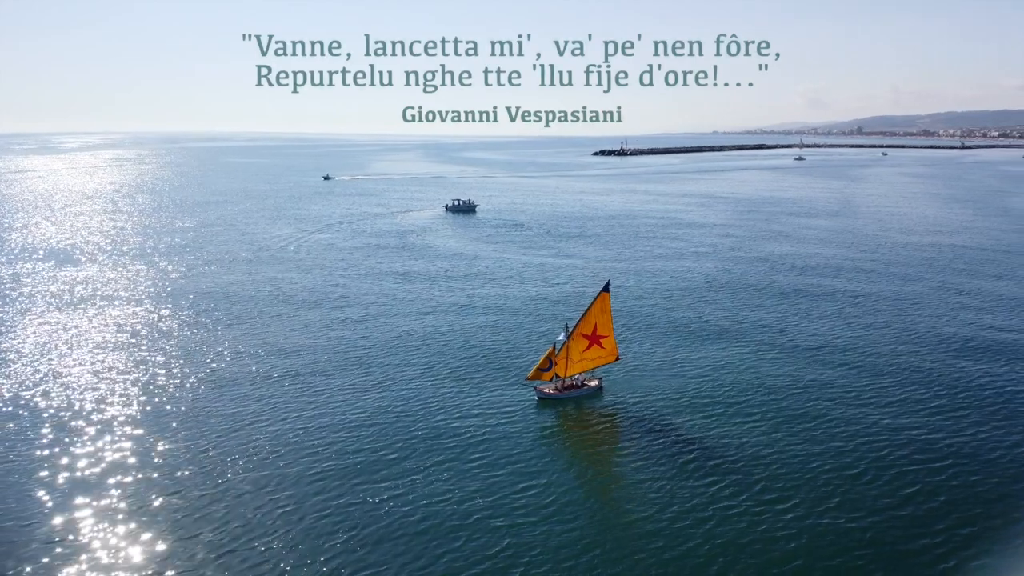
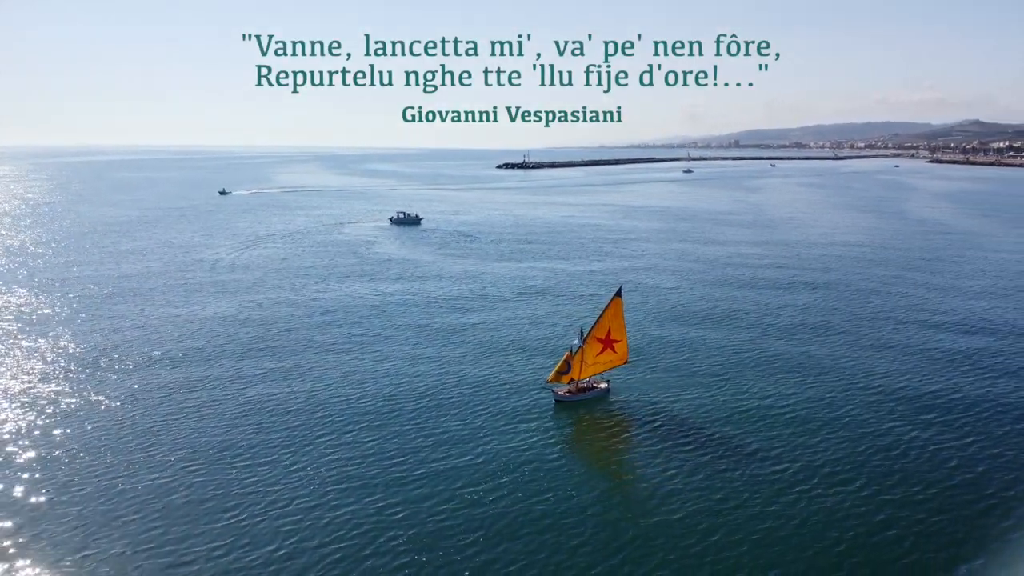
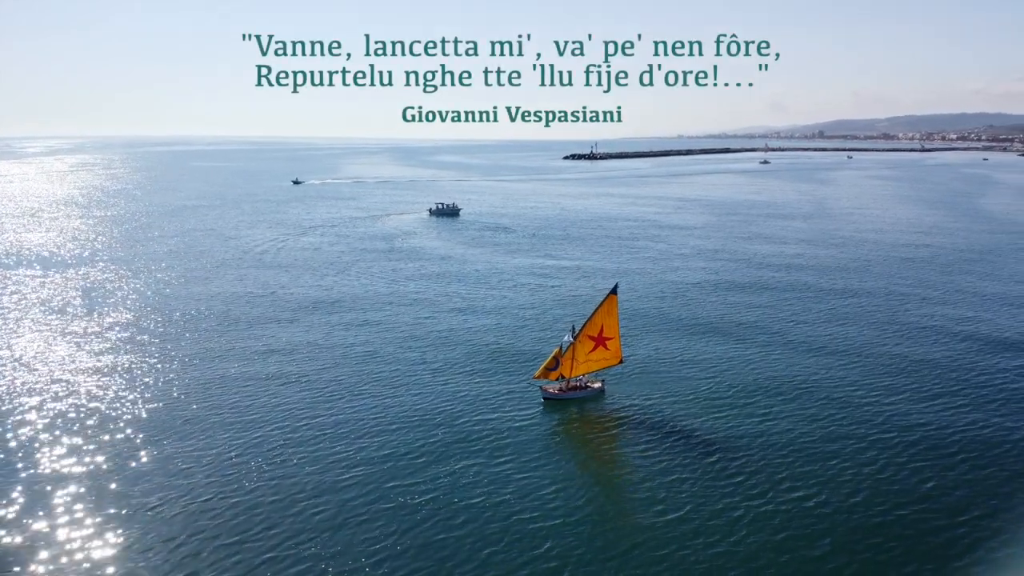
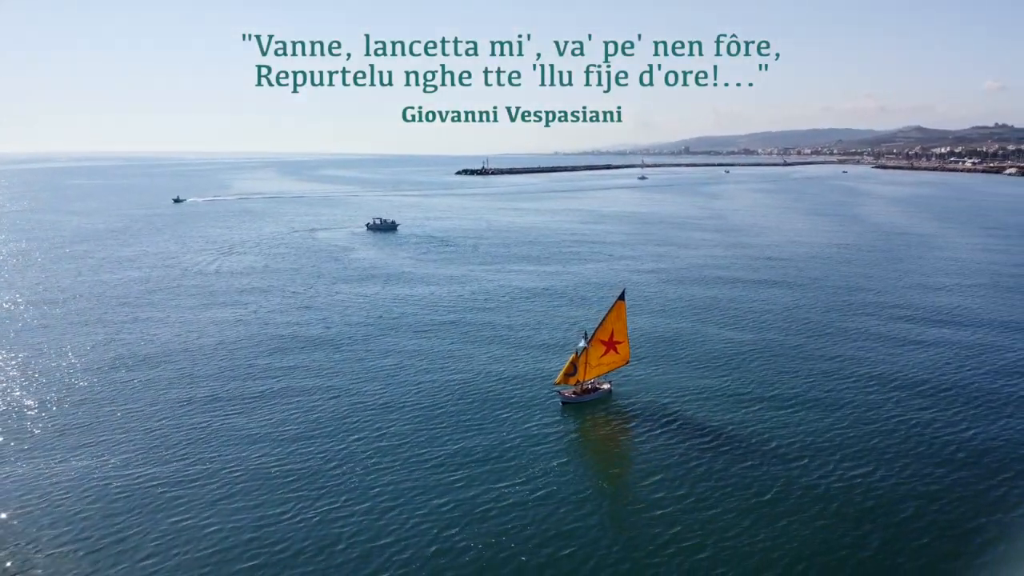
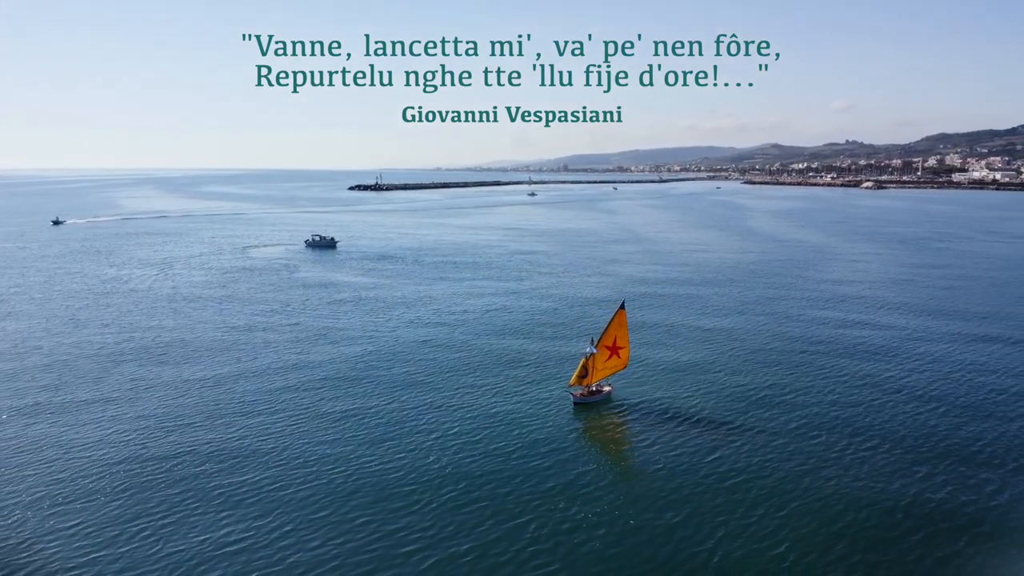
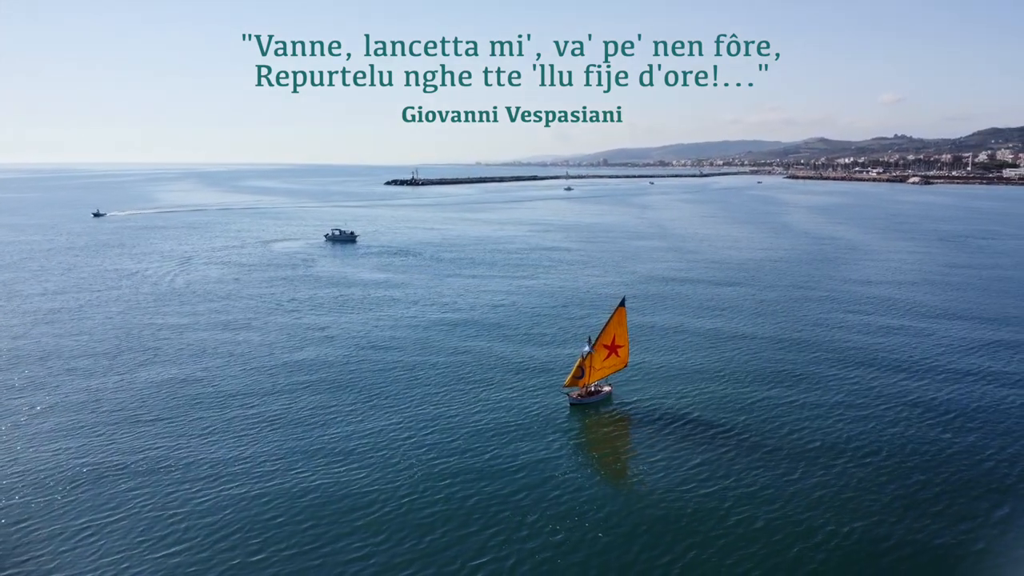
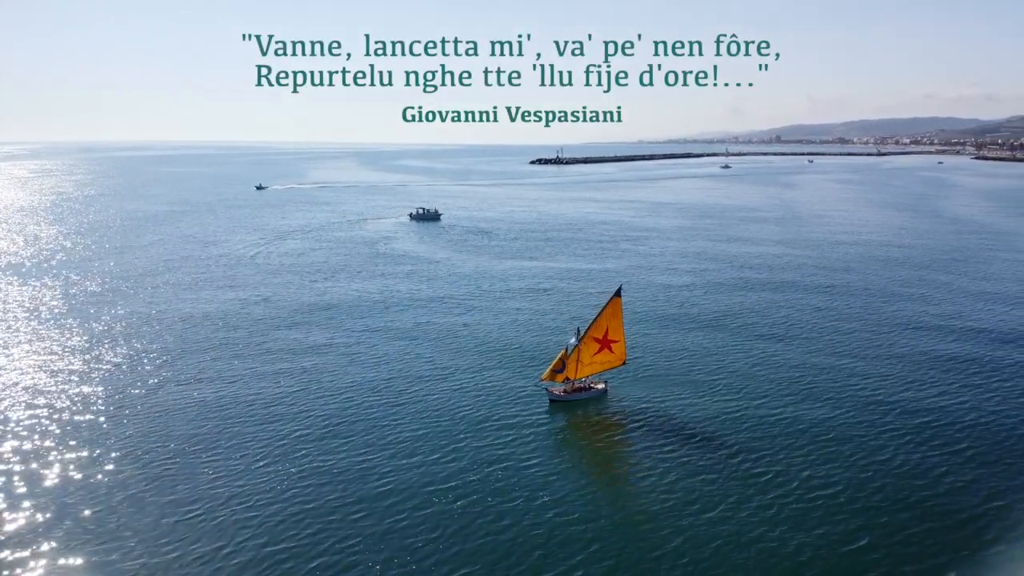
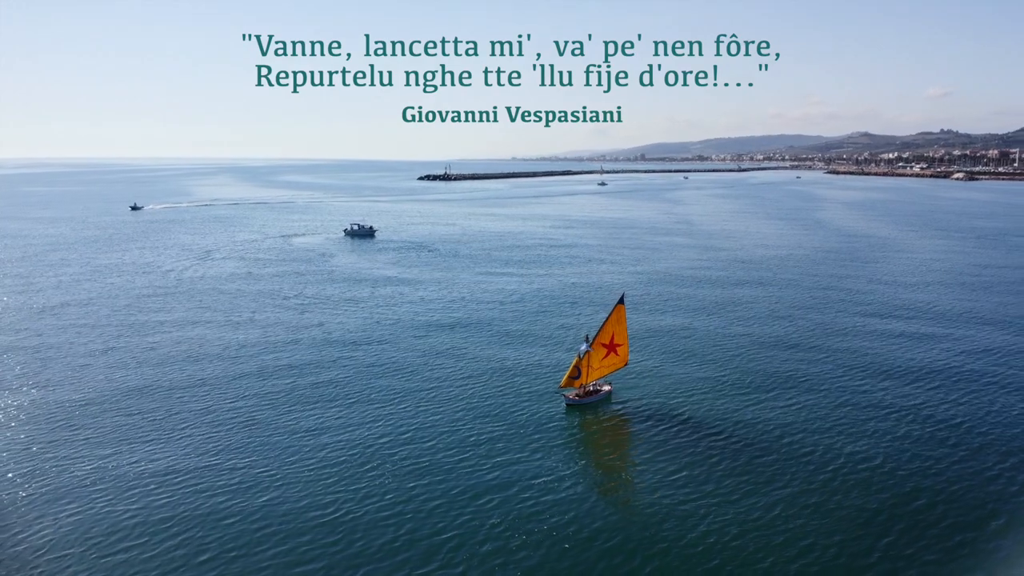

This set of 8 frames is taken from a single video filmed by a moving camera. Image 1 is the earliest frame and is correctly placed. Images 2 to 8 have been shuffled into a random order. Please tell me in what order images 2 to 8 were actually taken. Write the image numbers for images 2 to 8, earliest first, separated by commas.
3, 7, 2, 4, 8, 6, 5
